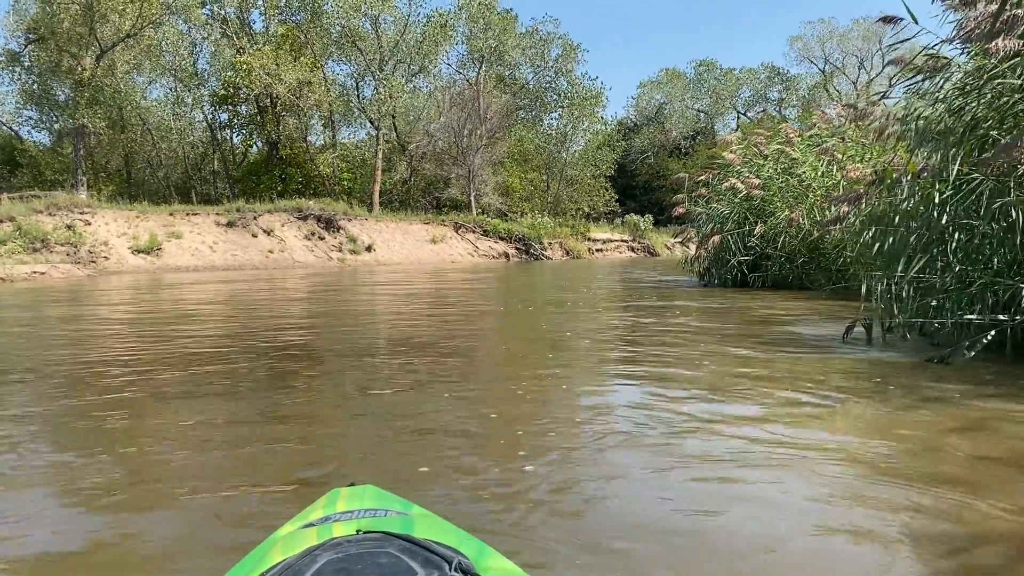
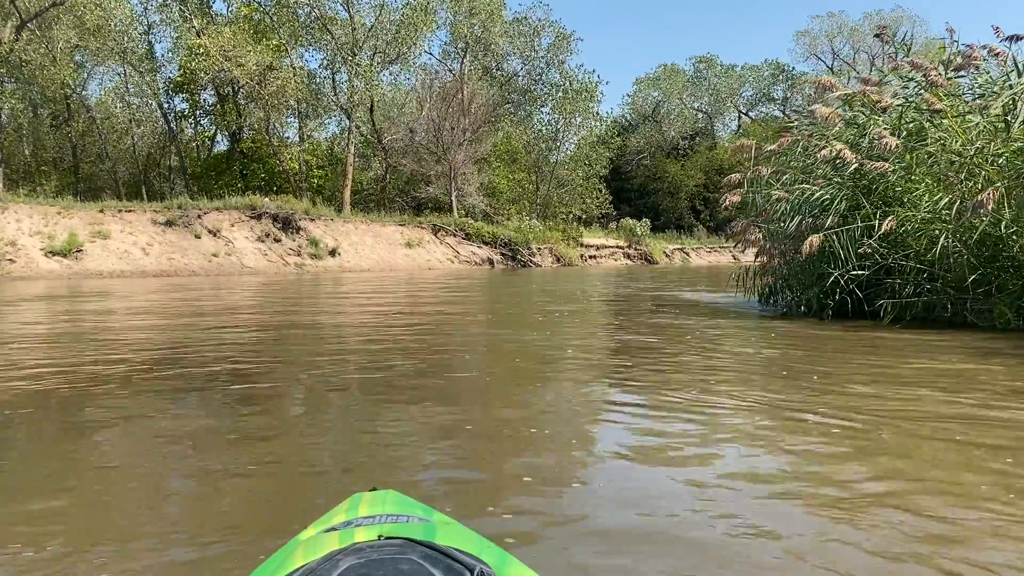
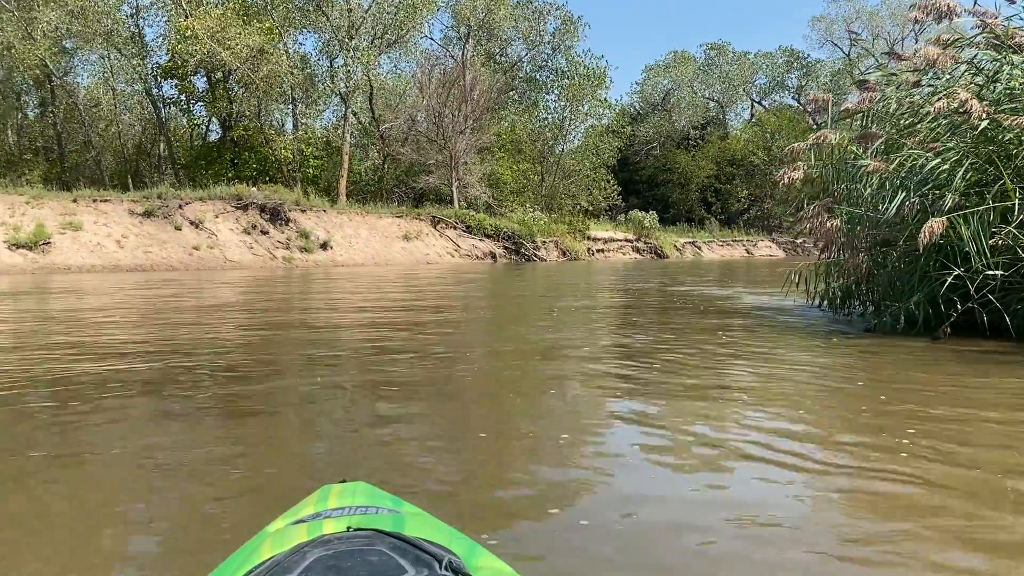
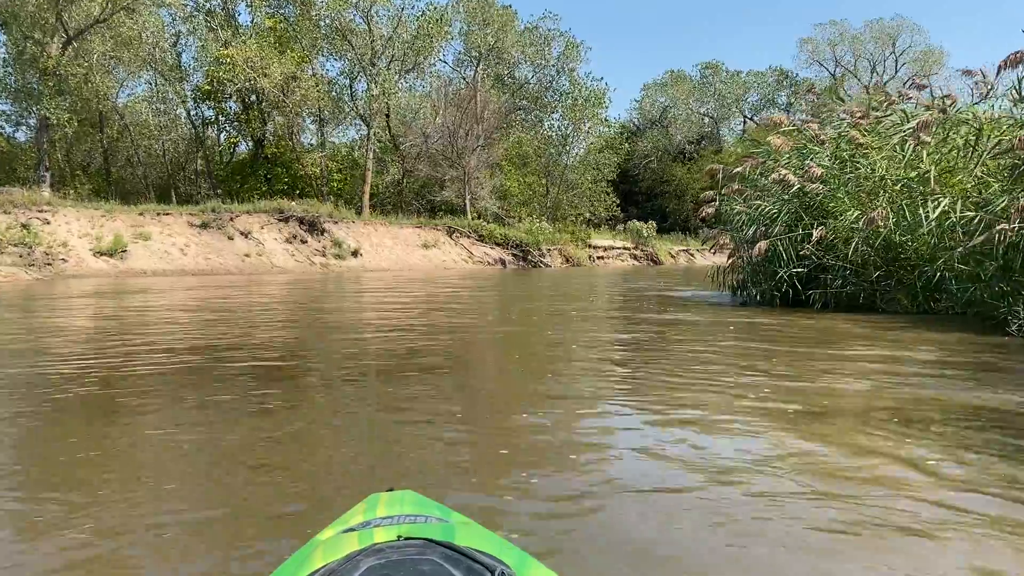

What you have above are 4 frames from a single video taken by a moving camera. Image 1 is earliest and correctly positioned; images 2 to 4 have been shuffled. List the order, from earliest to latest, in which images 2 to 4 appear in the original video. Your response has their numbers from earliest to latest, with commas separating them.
4, 2, 3
